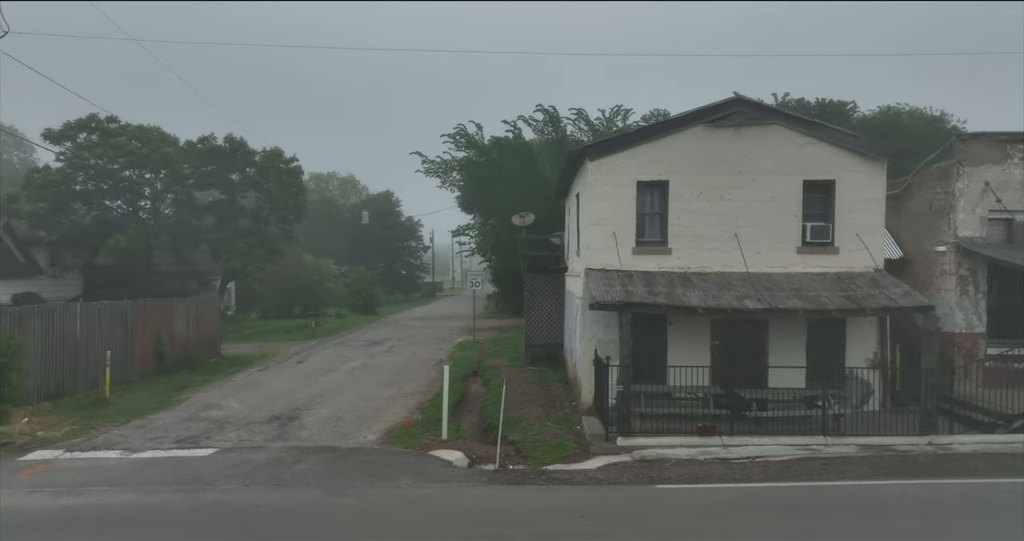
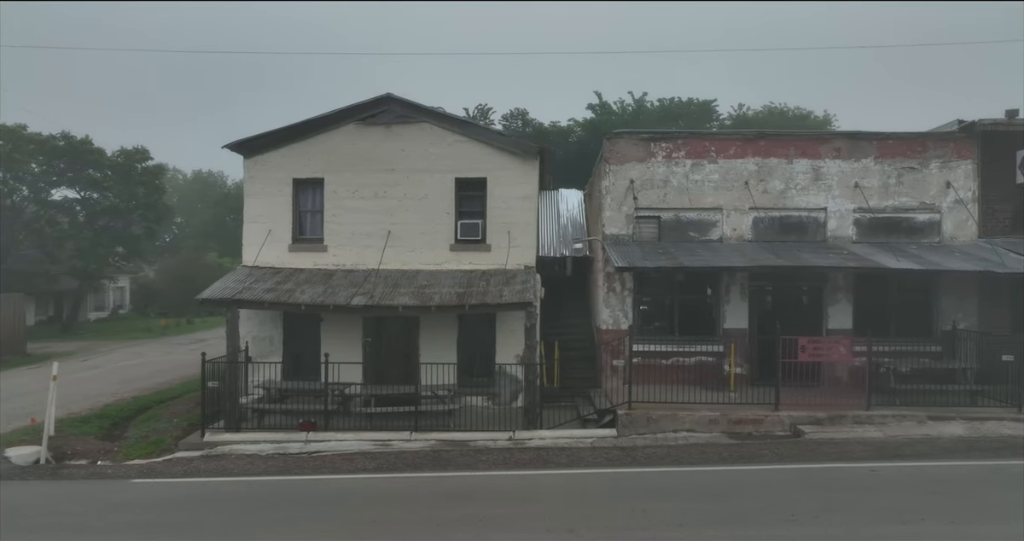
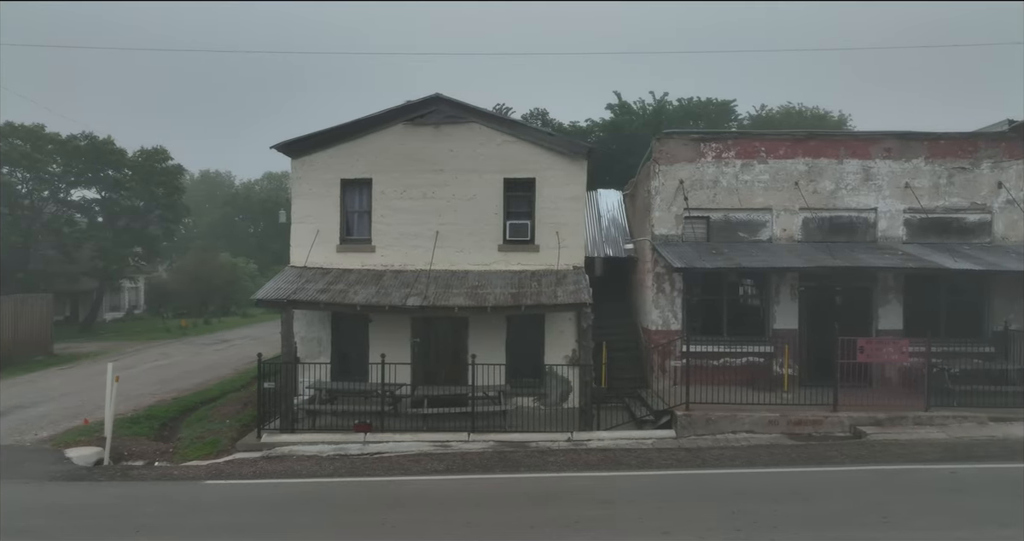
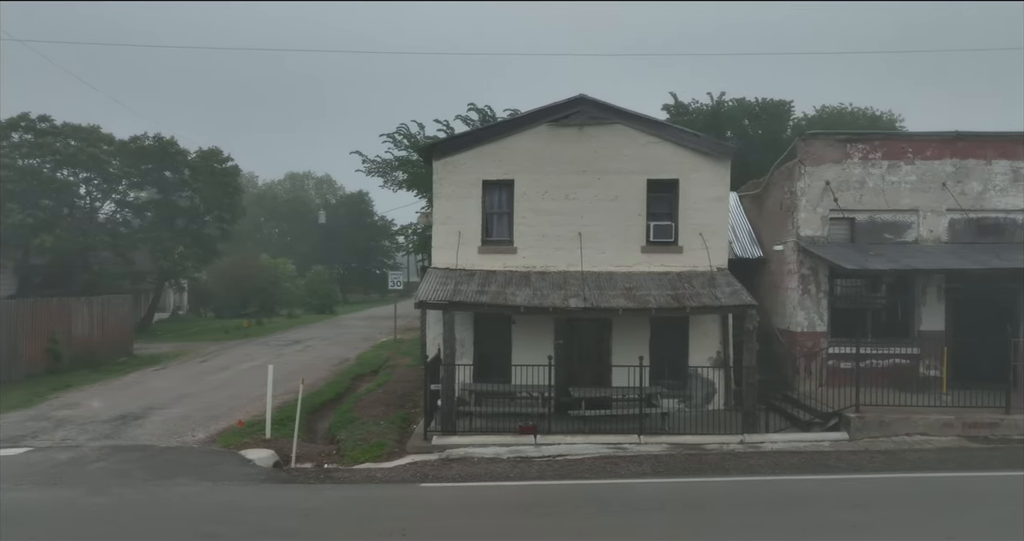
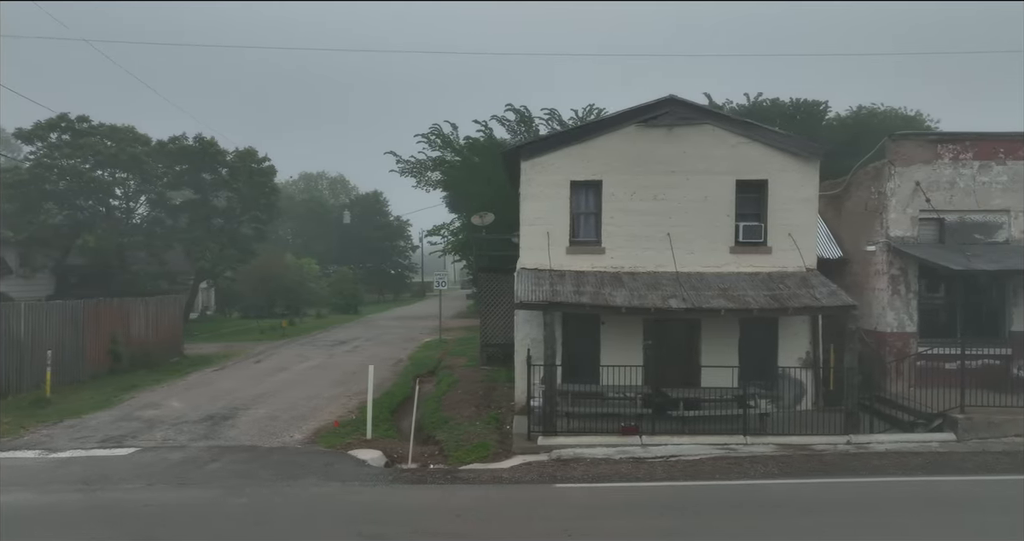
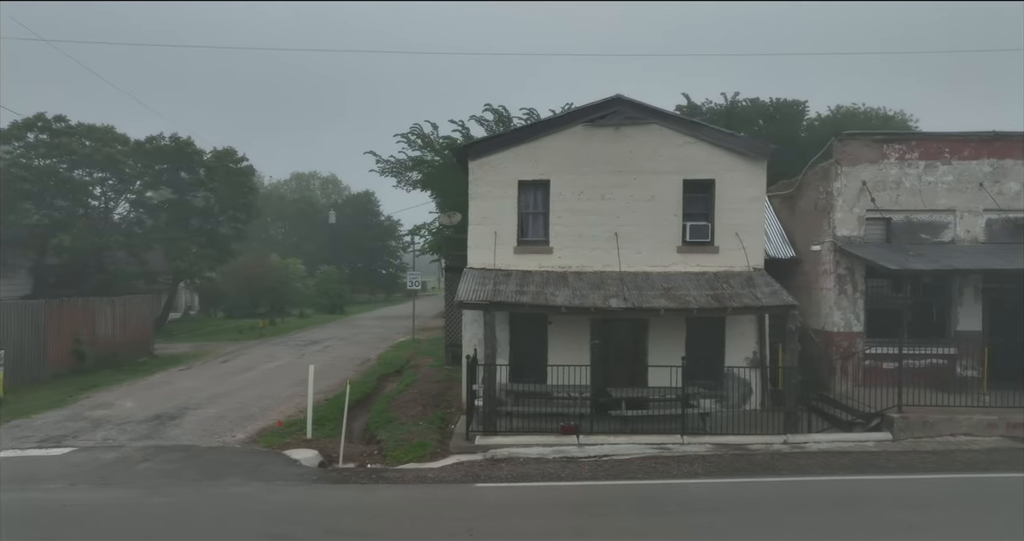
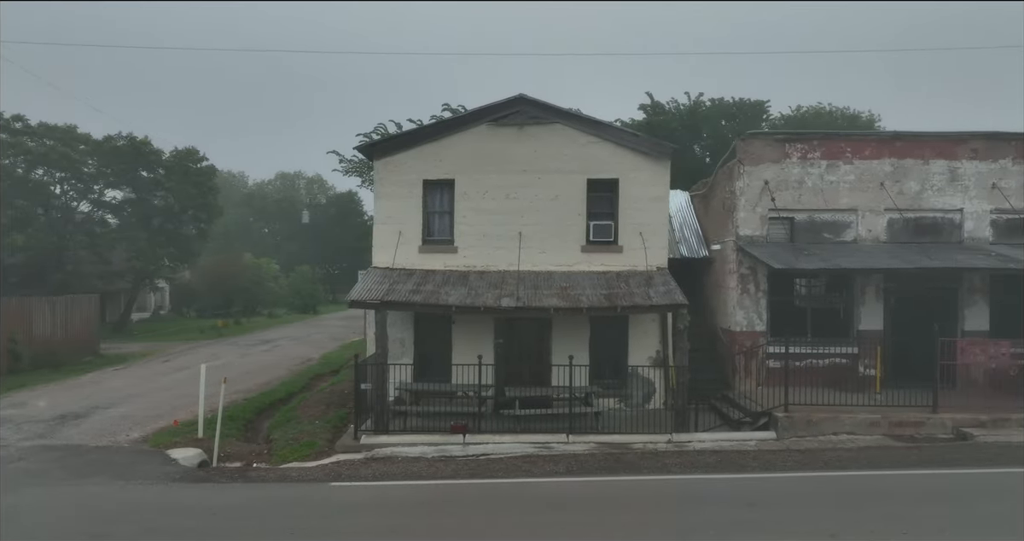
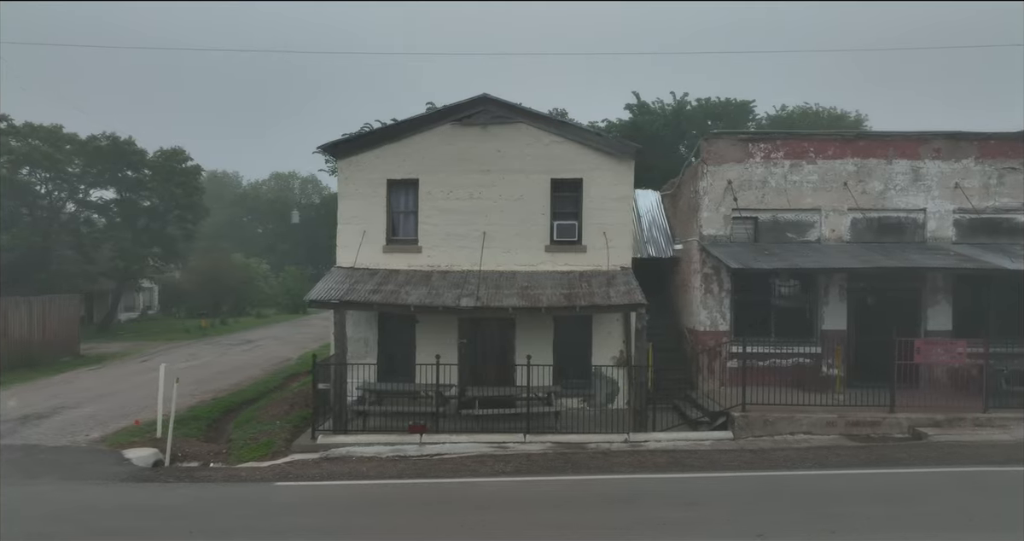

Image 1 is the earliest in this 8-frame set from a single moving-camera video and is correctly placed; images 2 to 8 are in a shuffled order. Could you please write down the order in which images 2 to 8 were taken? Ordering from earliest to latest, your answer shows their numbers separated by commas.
5, 6, 4, 7, 8, 3, 2
